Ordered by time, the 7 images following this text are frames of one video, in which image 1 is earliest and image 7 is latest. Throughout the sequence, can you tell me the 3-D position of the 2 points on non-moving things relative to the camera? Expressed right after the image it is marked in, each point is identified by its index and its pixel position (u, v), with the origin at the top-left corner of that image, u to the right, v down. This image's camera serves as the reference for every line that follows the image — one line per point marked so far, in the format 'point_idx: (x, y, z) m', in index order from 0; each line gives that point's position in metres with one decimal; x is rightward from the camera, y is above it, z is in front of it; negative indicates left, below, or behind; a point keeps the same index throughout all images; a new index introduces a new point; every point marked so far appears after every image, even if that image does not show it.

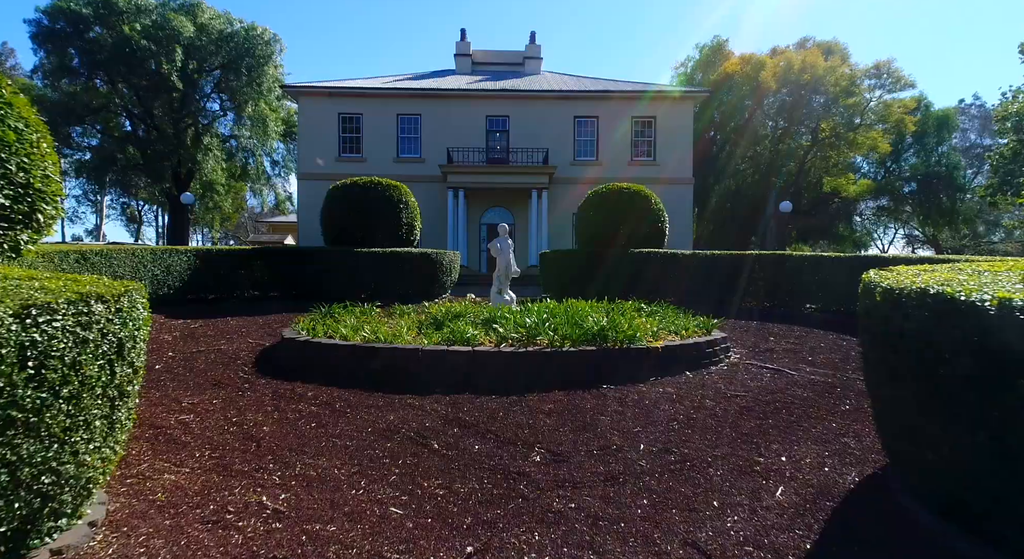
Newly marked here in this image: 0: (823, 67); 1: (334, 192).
0: (+11.6, +7.7, +18.5) m
1: (-3.9, +1.9, +11.1) m
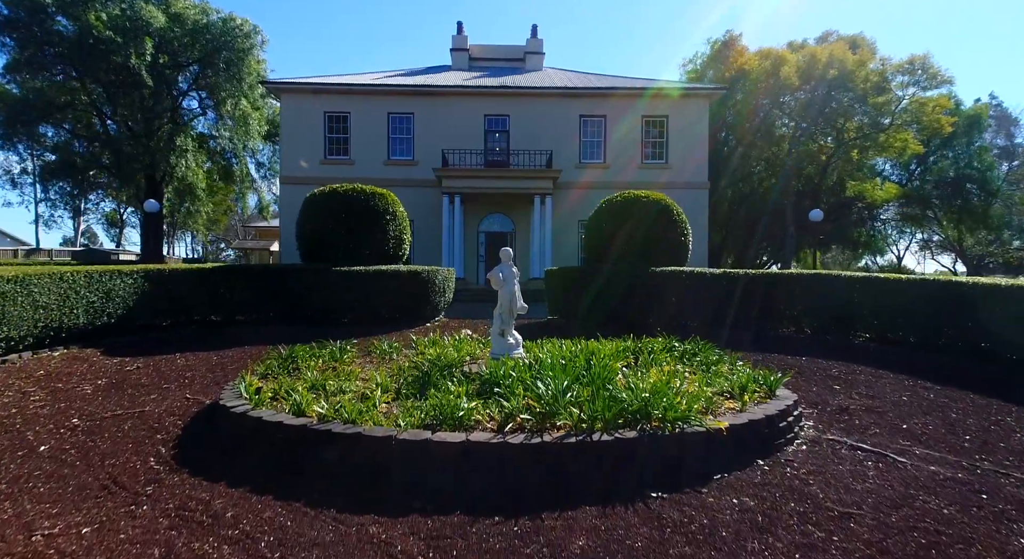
0: (+11.6, +7.3, +17.2) m
1: (-3.8, +1.5, +9.7) m
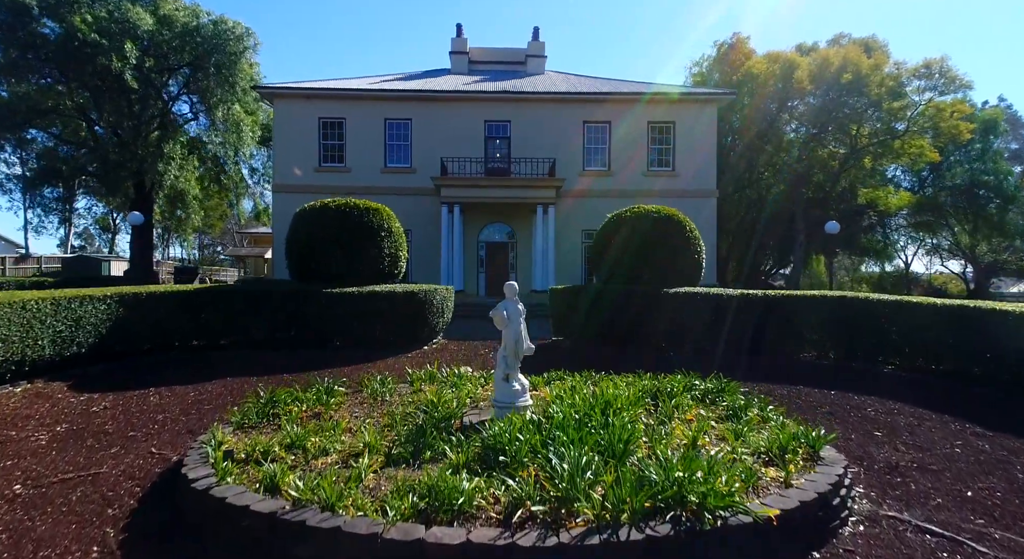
0: (+11.6, +6.9, +16.7) m
1: (-3.8, +1.2, +9.2) m
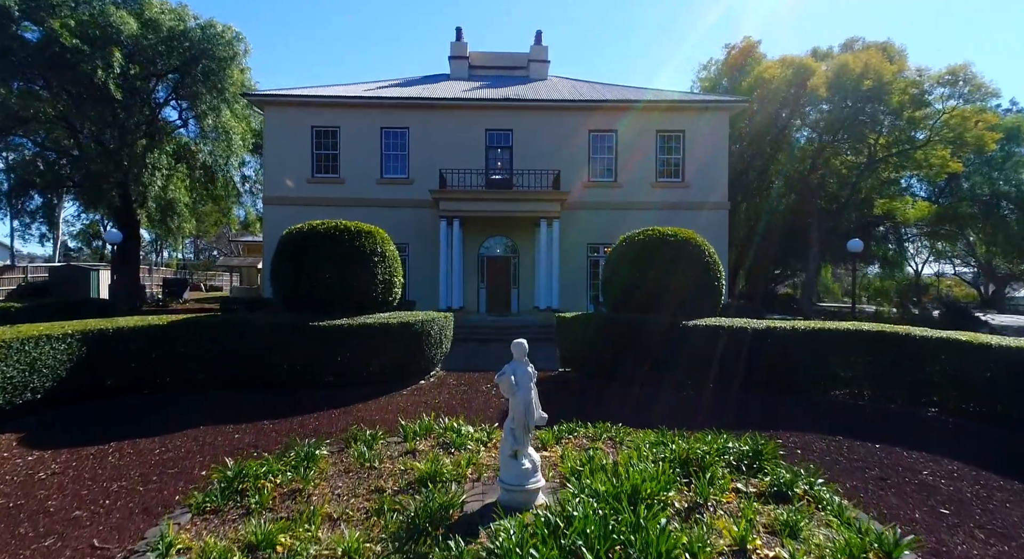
0: (+11.7, +6.4, +16.0) m
1: (-3.7, +0.7, +8.4) m
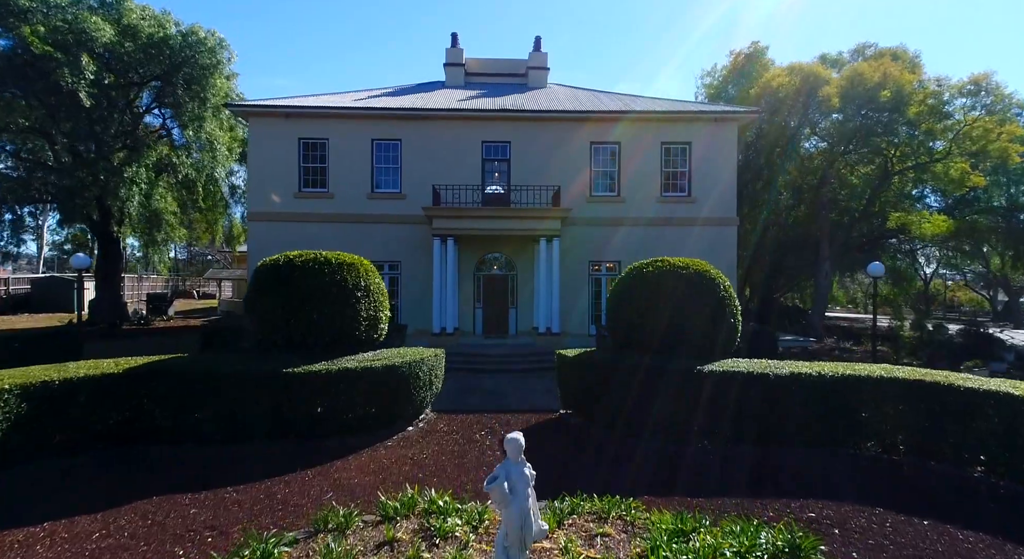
0: (+11.6, +5.9, +15.2) m
1: (-3.8, +0.2, +7.7) m
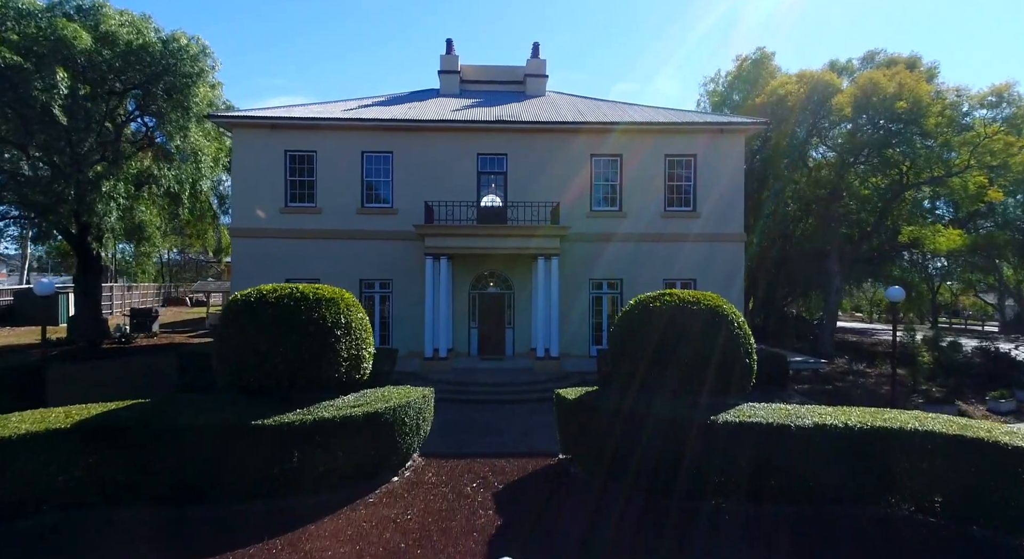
0: (+11.5, +5.4, +14.6) m
1: (-3.8, -0.3, +7.0) m
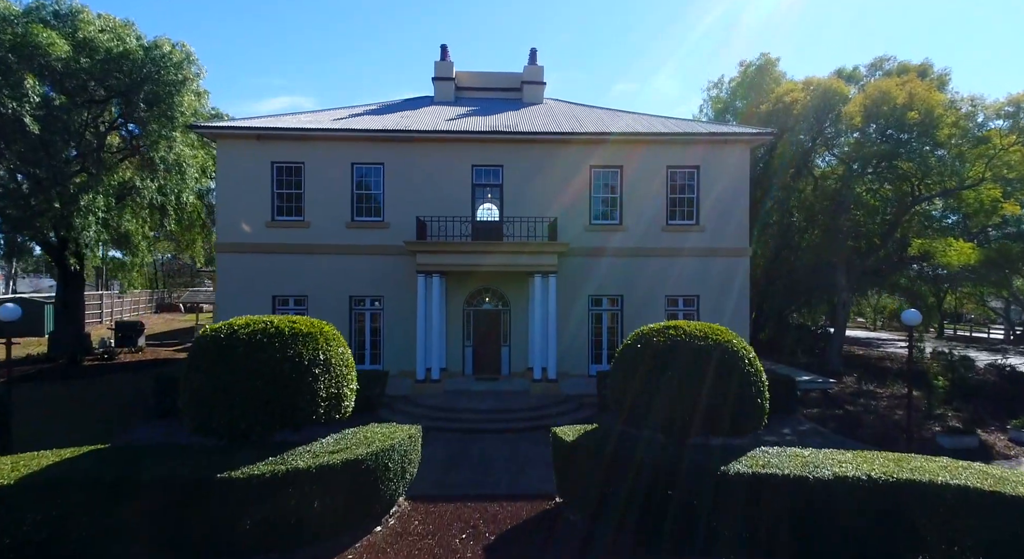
0: (+11.4, +5.0, +14.1) m
1: (-3.9, -0.7, +6.5) m
